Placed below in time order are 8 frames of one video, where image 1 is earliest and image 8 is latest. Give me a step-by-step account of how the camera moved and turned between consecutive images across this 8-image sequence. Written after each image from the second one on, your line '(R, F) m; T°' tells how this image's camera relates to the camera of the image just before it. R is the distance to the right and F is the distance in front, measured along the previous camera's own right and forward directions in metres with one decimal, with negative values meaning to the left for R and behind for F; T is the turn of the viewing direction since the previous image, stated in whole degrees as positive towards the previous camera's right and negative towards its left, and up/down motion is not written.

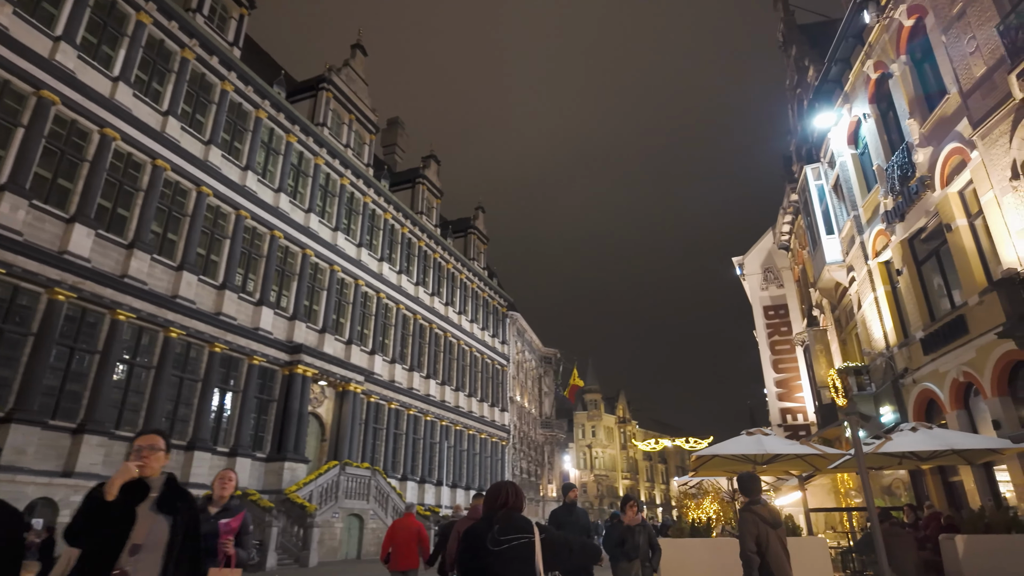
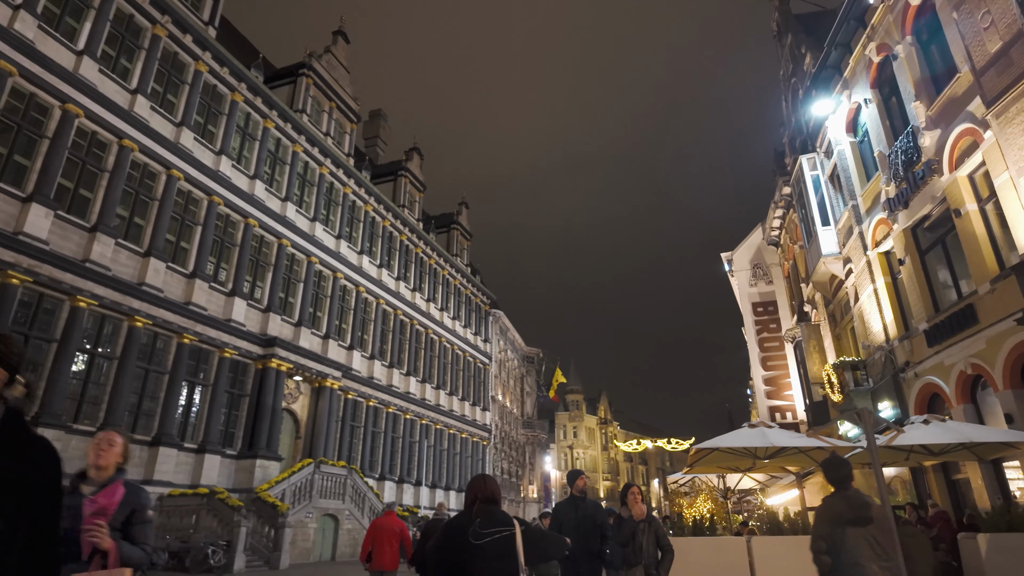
(-0.1, +0.7) m; +2°
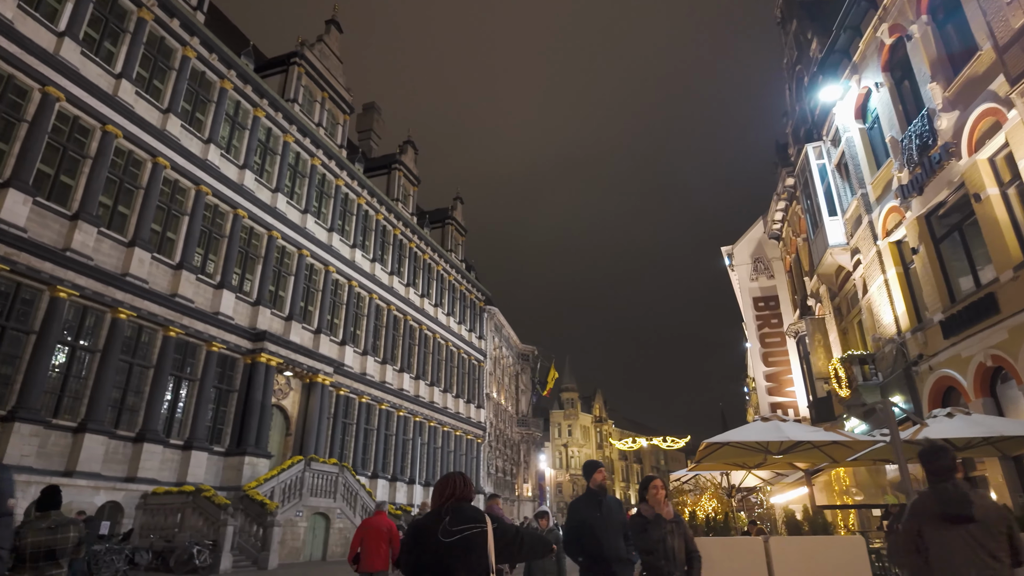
(-0.1, +0.5) m; +1°
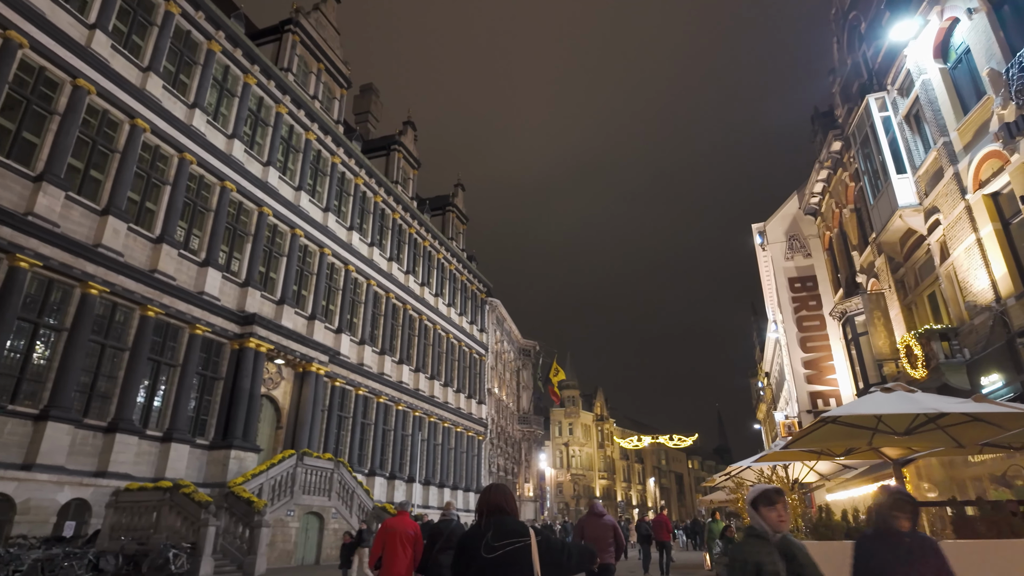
(-0.6, +1.8) m; +1°
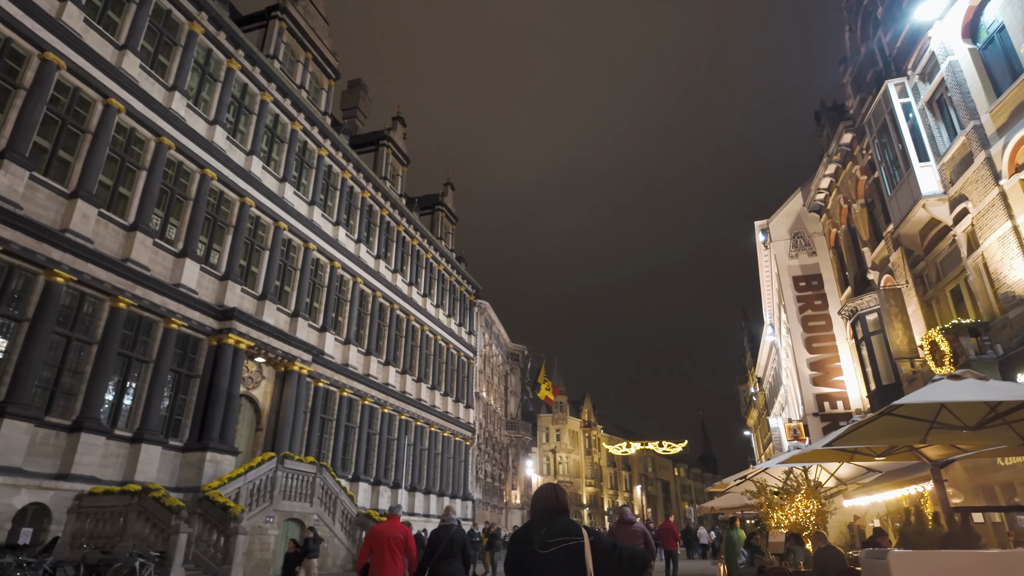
(-0.3, +0.8) m; +1°
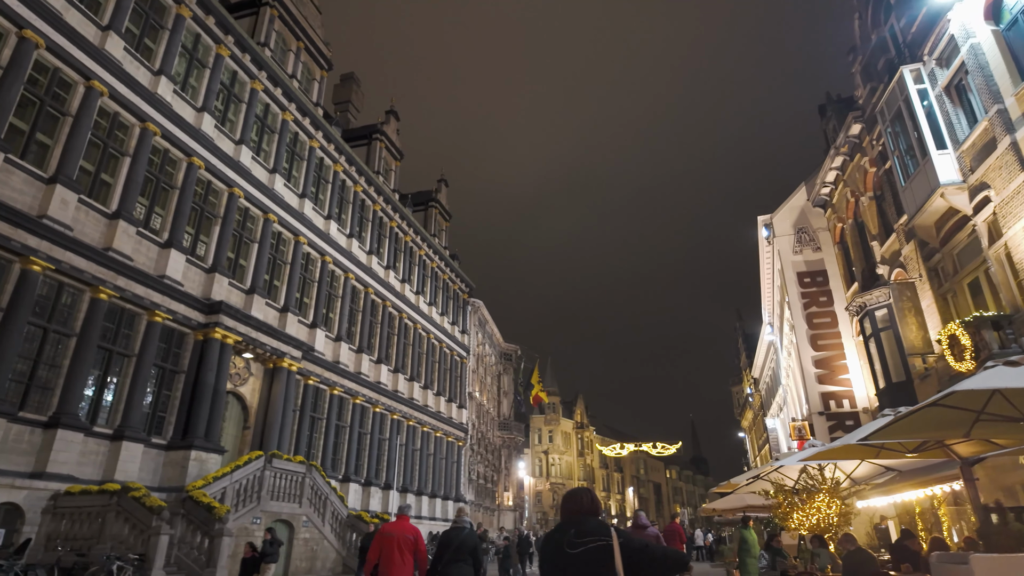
(-0.2, +0.5) m; +1°
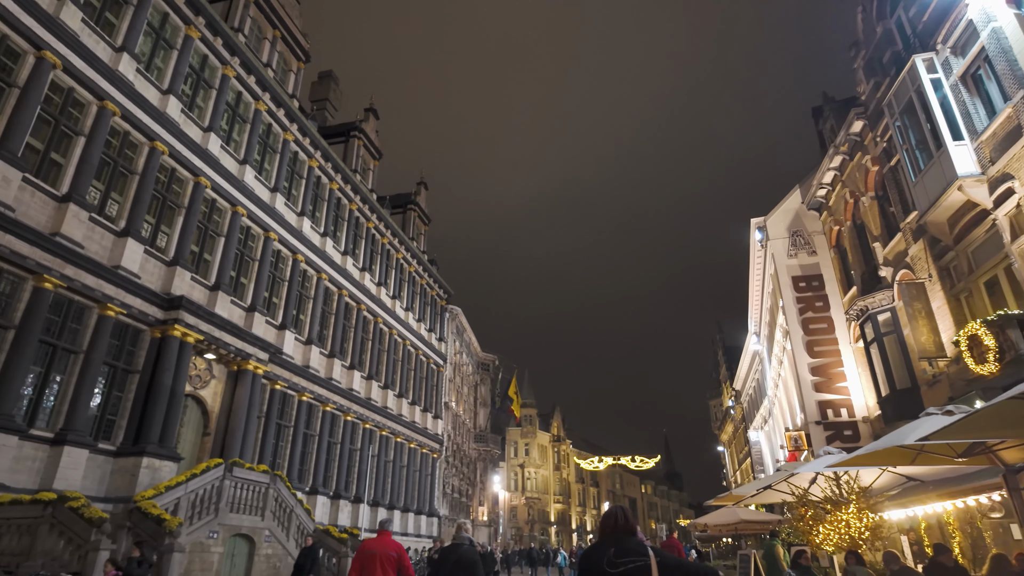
(-0.2, +1.0) m; +2°
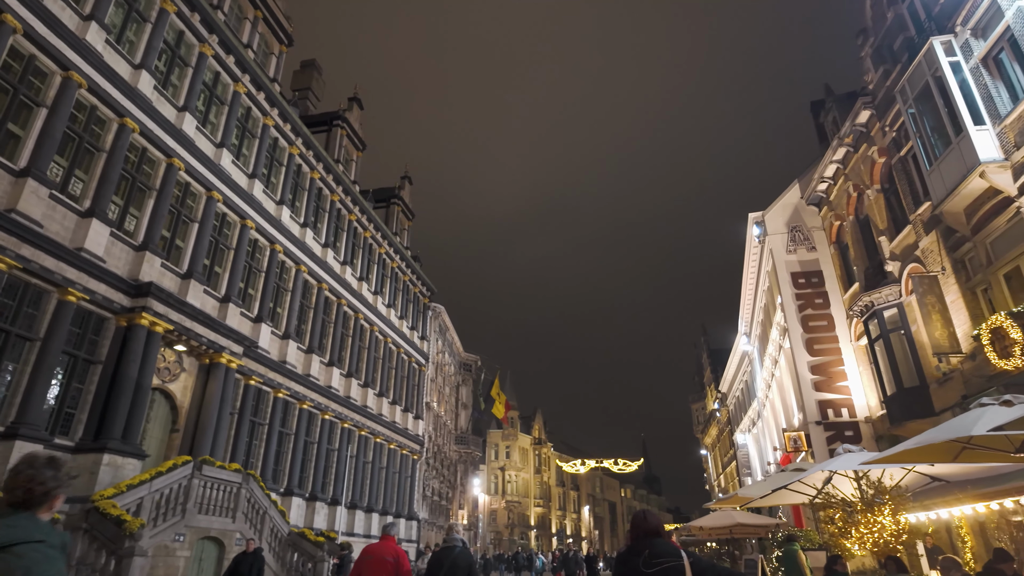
(-0.3, +0.8) m; +2°
